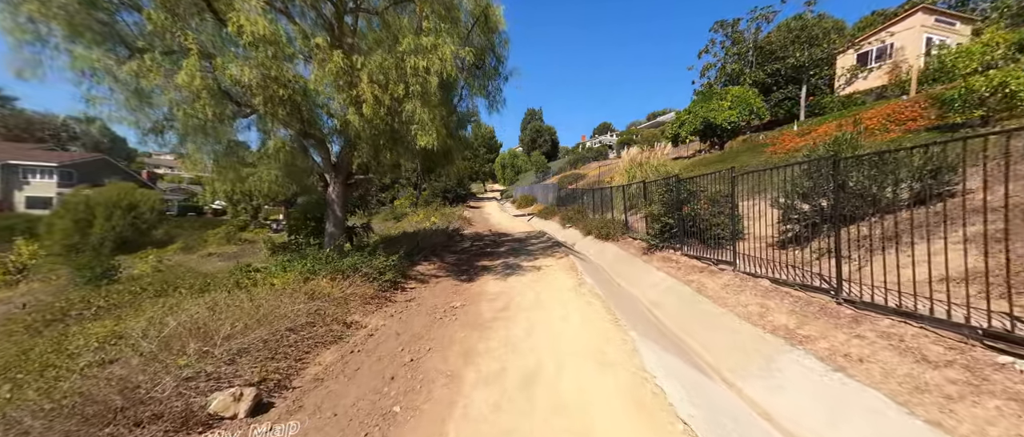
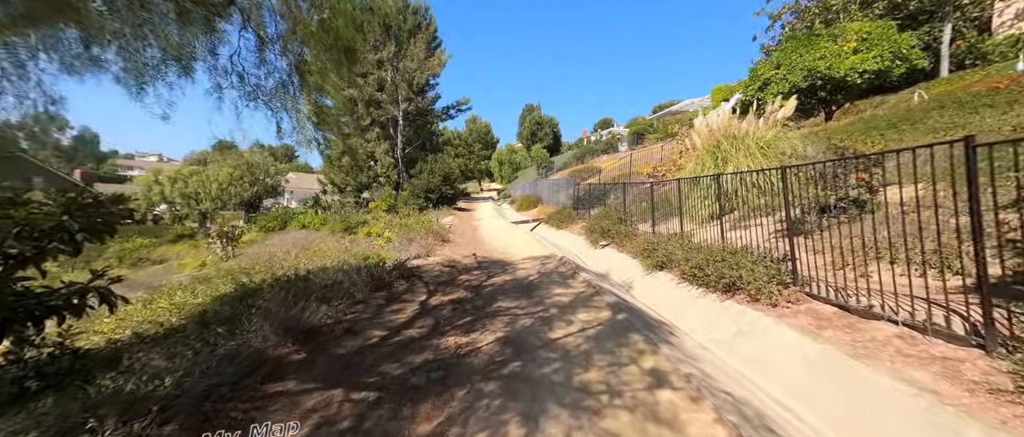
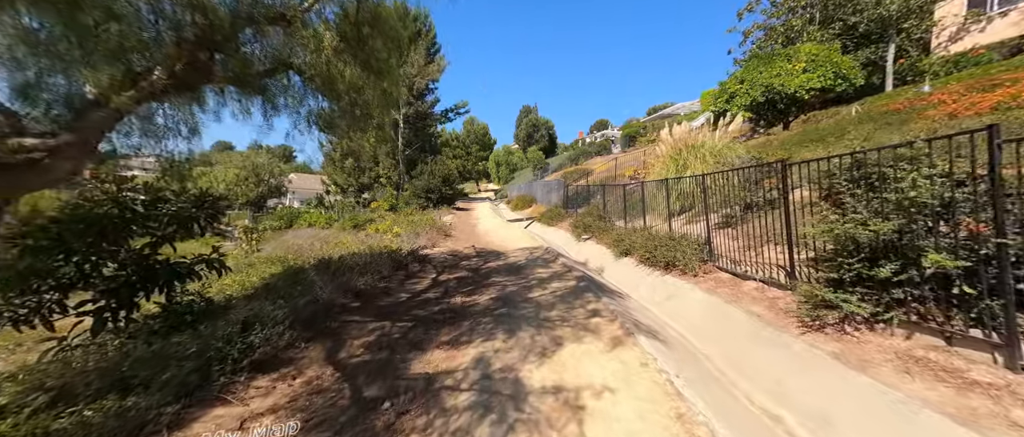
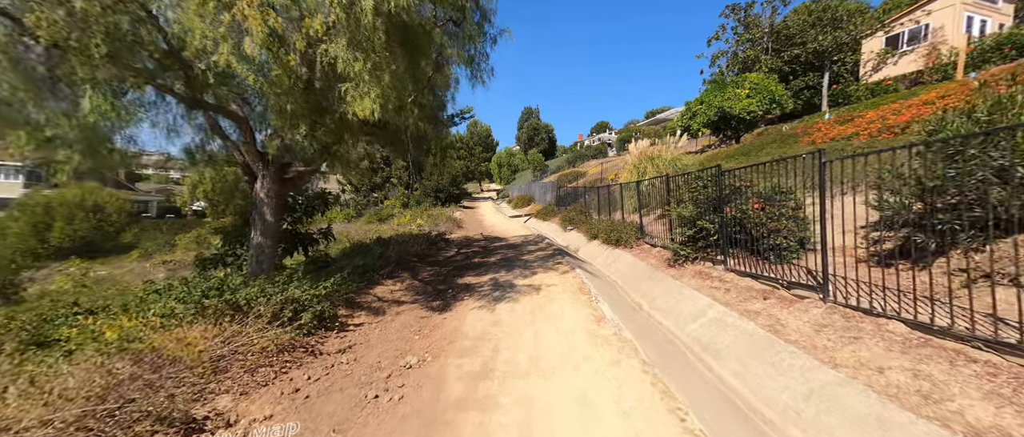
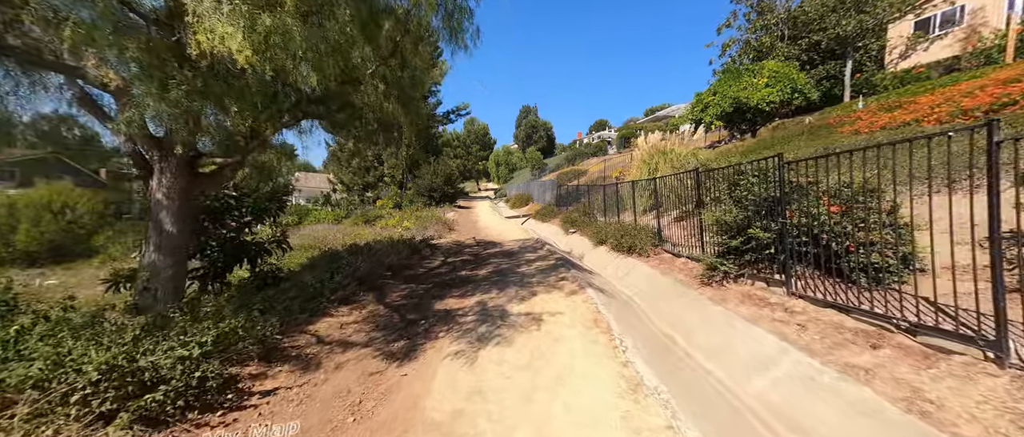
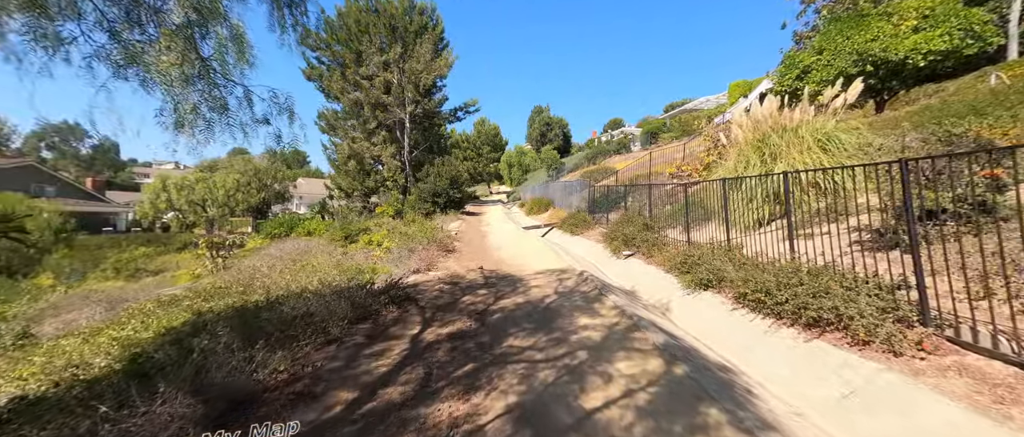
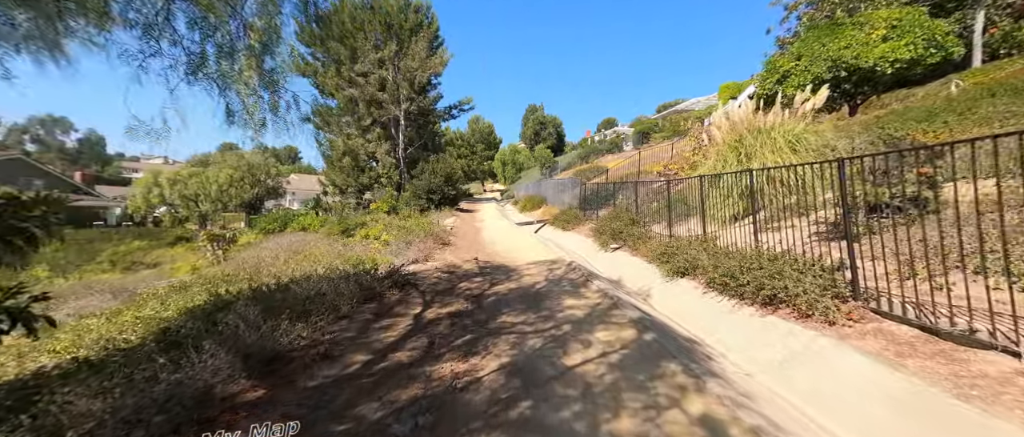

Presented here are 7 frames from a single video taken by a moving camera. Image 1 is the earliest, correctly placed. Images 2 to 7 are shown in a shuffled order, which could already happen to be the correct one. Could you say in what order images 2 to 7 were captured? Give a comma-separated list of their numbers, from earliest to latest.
4, 5, 3, 2, 7, 6
